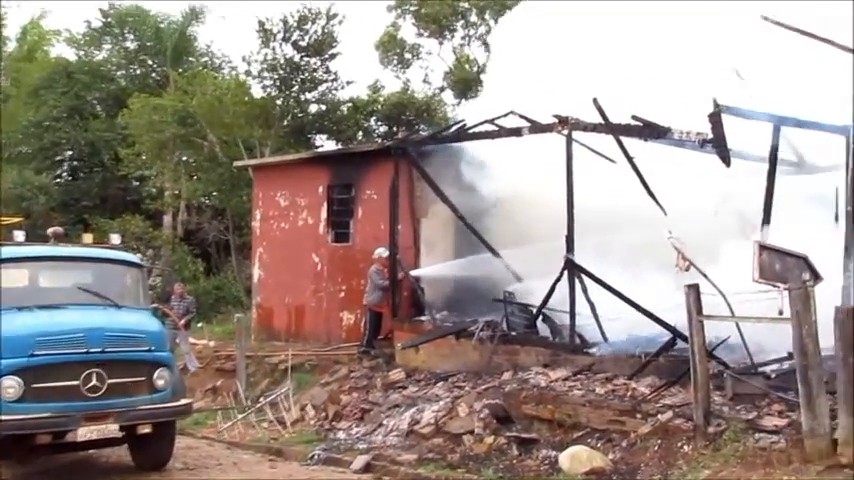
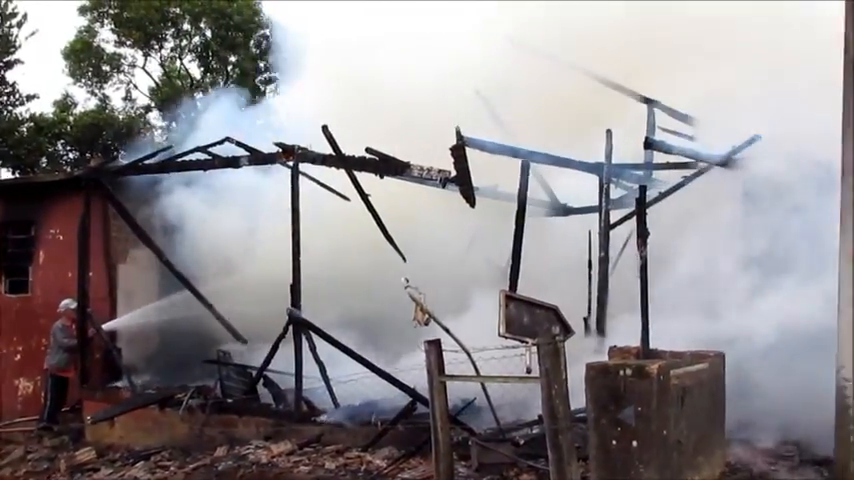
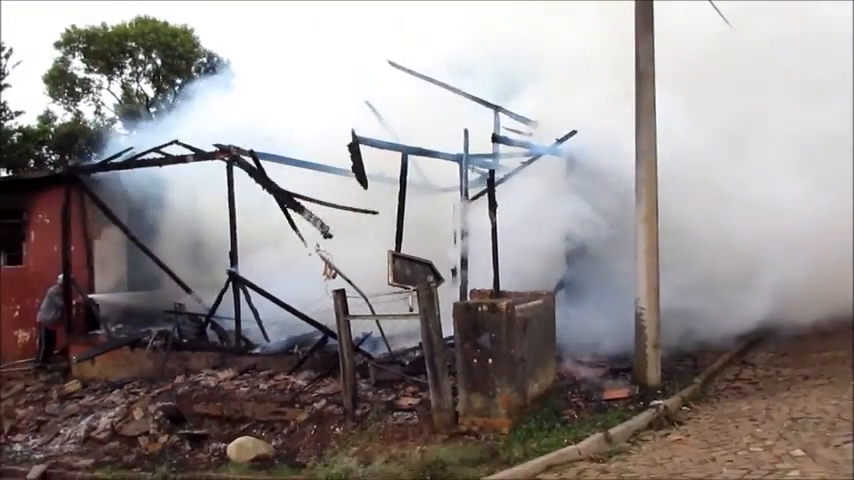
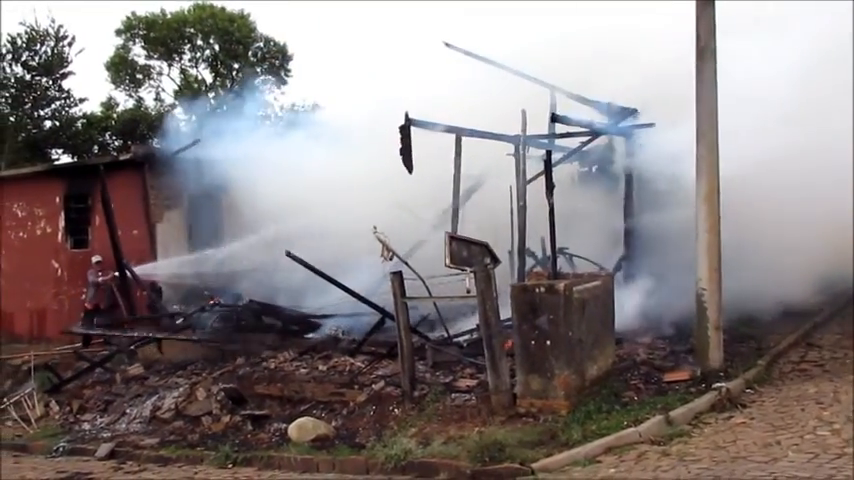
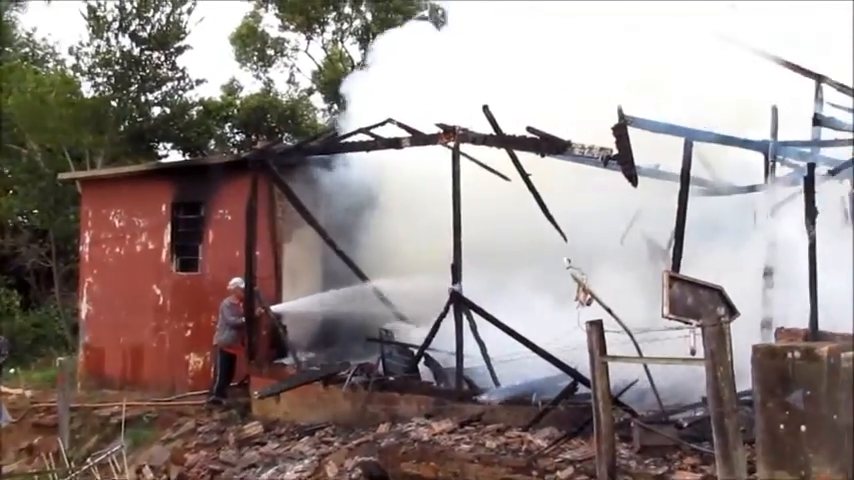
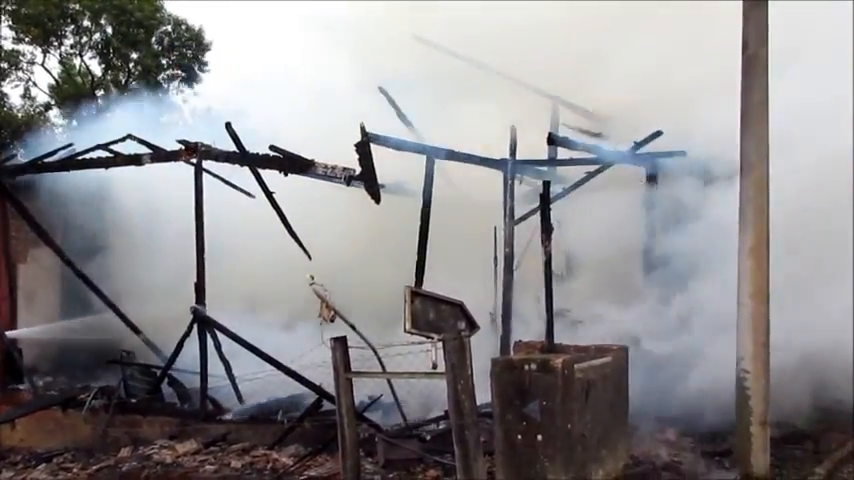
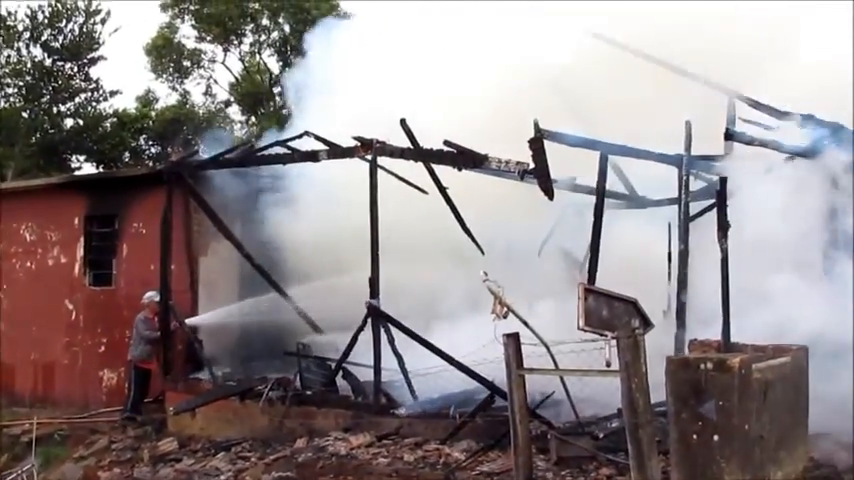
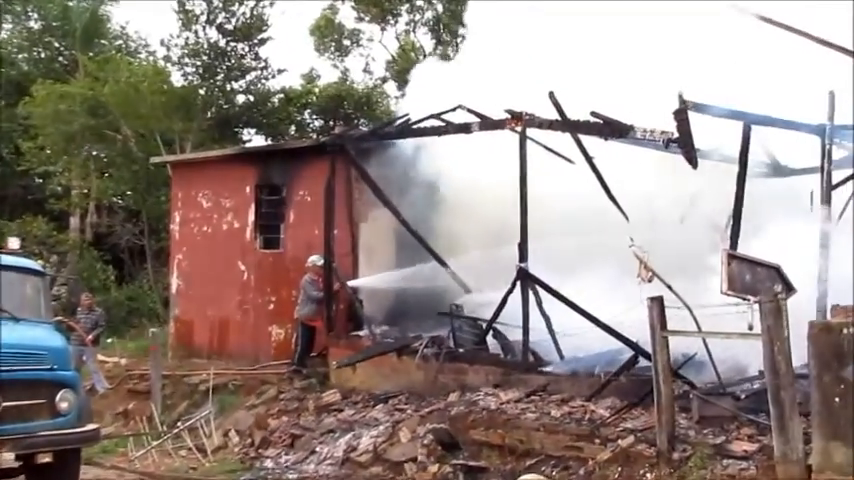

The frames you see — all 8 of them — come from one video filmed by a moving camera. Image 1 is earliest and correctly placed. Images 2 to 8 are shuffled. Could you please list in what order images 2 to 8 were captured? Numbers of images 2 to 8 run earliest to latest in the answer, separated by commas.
8, 5, 7, 2, 6, 3, 4
